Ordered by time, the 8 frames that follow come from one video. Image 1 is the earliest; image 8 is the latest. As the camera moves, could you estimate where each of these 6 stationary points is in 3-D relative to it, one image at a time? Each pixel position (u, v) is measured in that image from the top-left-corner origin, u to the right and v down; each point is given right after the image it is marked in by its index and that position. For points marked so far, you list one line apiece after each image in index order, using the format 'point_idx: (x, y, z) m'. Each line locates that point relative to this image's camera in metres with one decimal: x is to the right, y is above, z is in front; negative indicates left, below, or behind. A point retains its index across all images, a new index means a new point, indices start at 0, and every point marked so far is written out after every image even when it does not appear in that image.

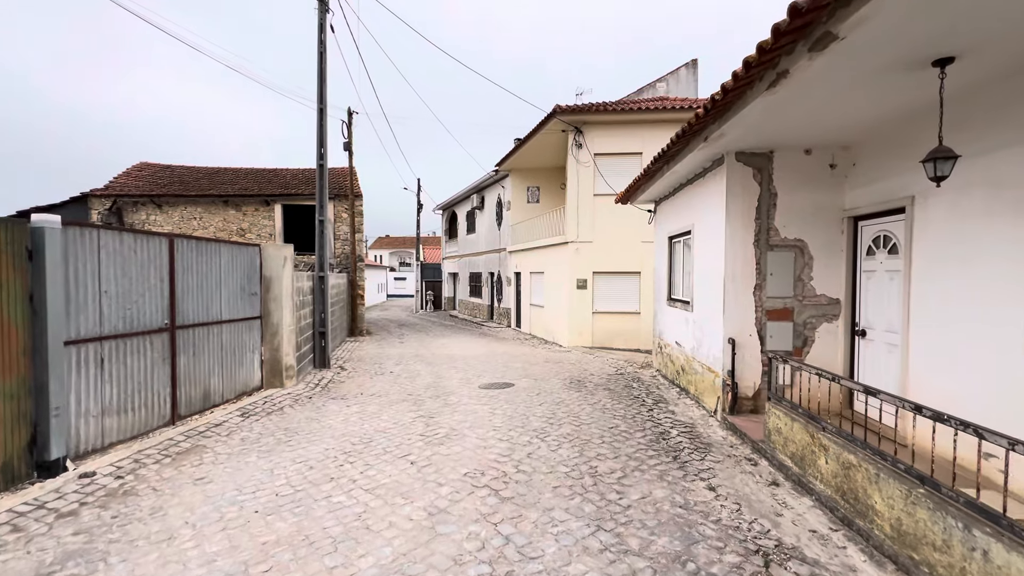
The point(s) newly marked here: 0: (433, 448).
0: (-0.8, -1.6, +4.7) m
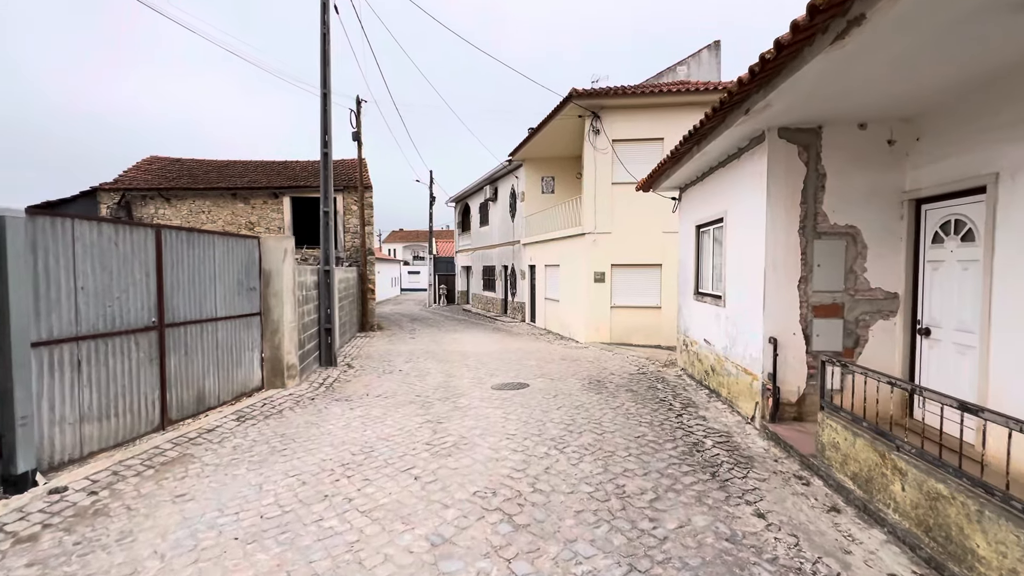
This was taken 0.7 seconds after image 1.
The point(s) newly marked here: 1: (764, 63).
0: (-0.7, -1.5, +4.2) m
1: (+1.9, +1.7, +3.6) m
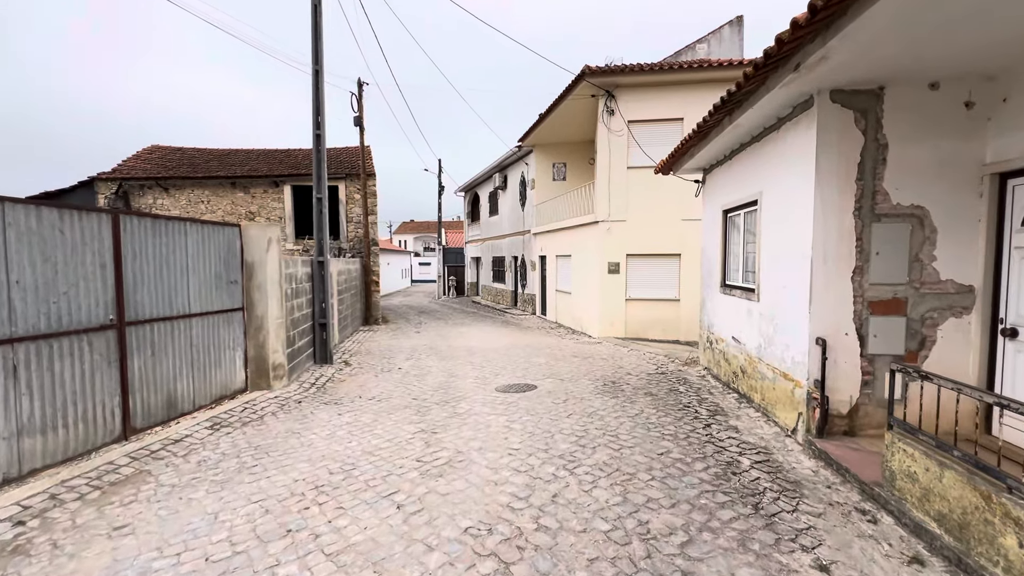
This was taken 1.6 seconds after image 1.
0: (-0.6, -1.5, +3.6) m
1: (+1.9, +1.8, +2.9) m
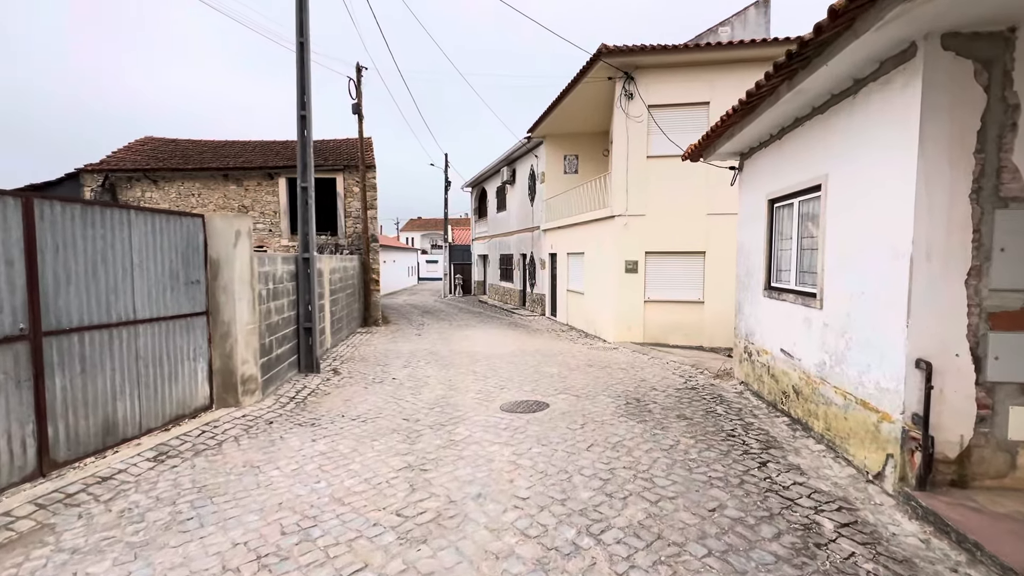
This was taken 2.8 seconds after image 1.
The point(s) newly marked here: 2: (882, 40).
0: (-0.6, -1.5, +2.7) m
1: (+2.0, +1.7, +1.9) m
2: (+2.5, +1.7, +3.2) m
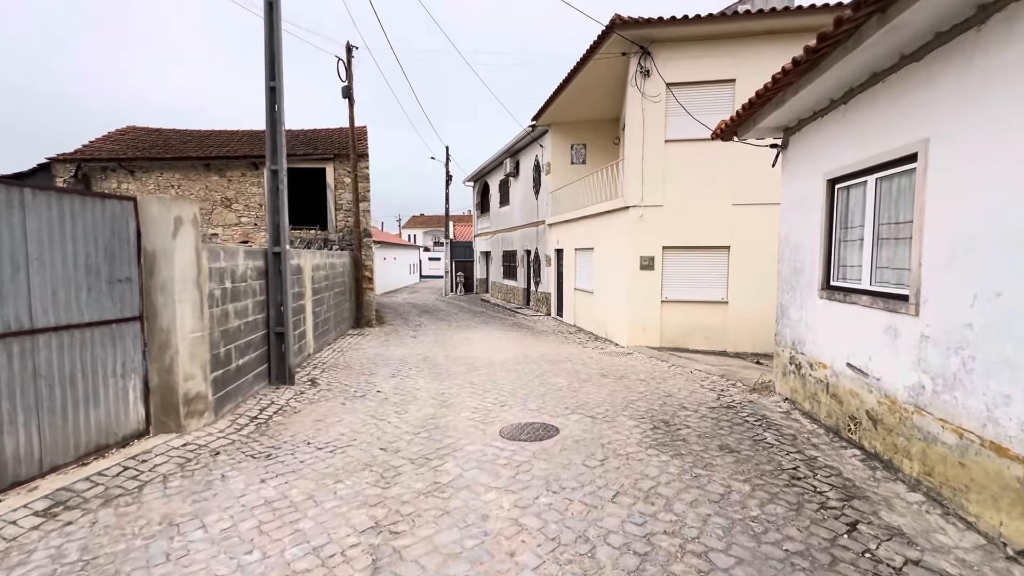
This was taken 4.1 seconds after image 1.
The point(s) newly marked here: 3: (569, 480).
0: (-0.6, -1.5, +1.7) m
1: (+1.9, +1.7, +0.9) m
2: (+2.5, +1.7, +2.2) m
3: (+0.4, -1.4, +3.5) m
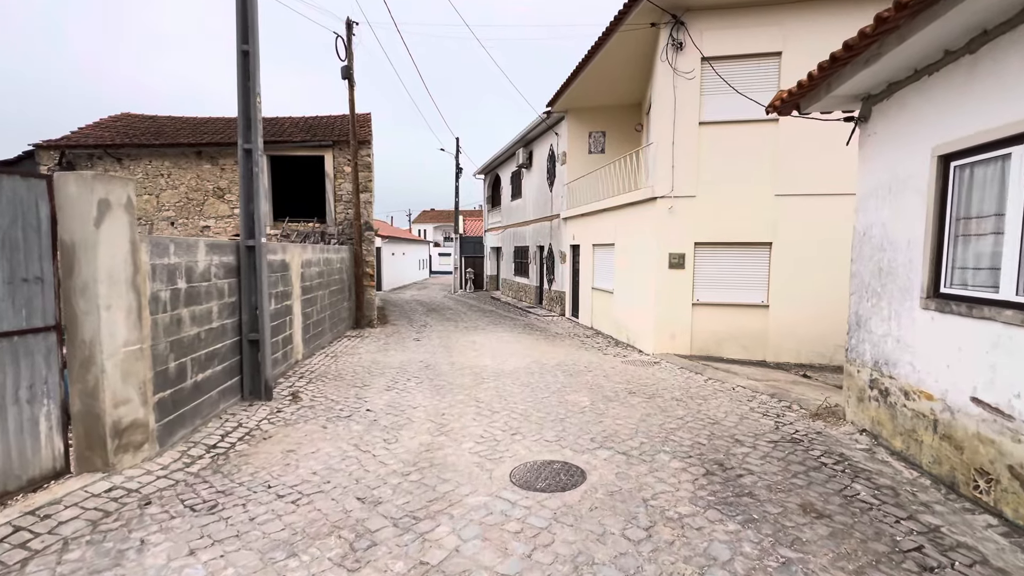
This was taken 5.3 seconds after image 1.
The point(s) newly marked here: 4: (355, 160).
0: (-0.6, -1.6, +0.8) m
1: (+2.0, +1.6, -0.1) m
2: (+2.6, +1.6, +1.1) m
3: (+0.5, -1.5, +2.5) m
4: (-3.7, +3.0, +11.0) m
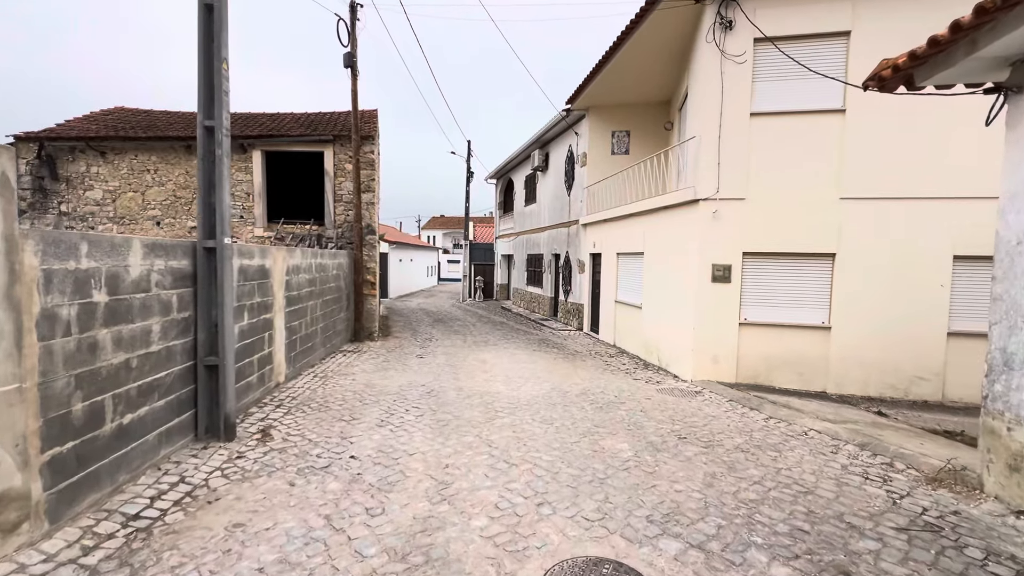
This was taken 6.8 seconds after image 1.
0: (-0.5, -1.6, -0.4) m
1: (+2.1, +1.5, -1.2) m
2: (+2.7, +1.5, 0.0) m
3: (+0.6, -1.6, +1.3) m
4: (-3.3, +2.8, +10.0) m
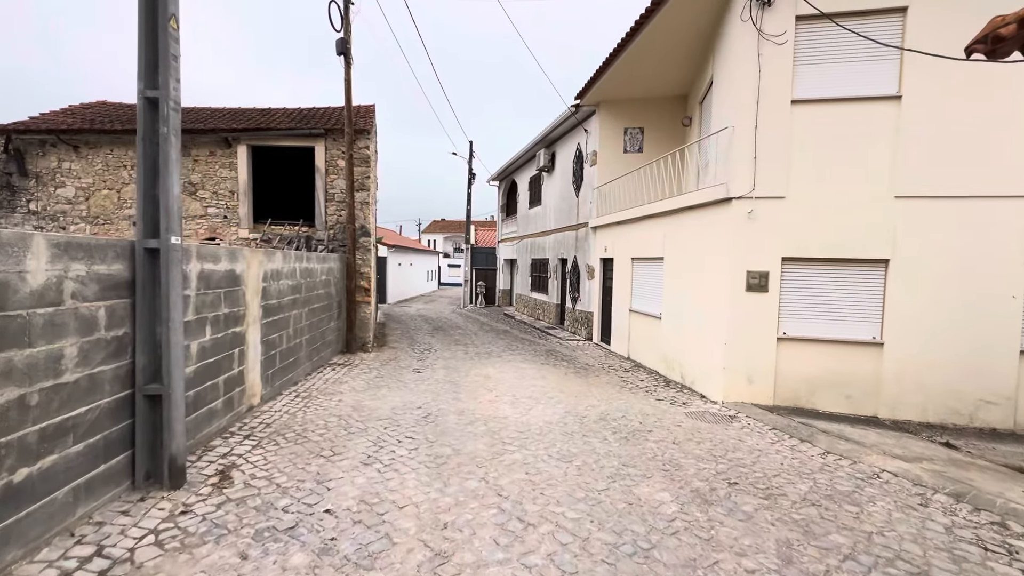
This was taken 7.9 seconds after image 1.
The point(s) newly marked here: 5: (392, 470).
0: (-0.3, -1.7, -1.2) m
1: (+2.3, +1.5, -2.1) m
2: (+2.9, +1.4, -0.8) m
3: (+0.8, -1.6, +0.5) m
4: (-3.2, +2.6, +9.2) m
5: (-1.0, -1.6, +4.2) m
